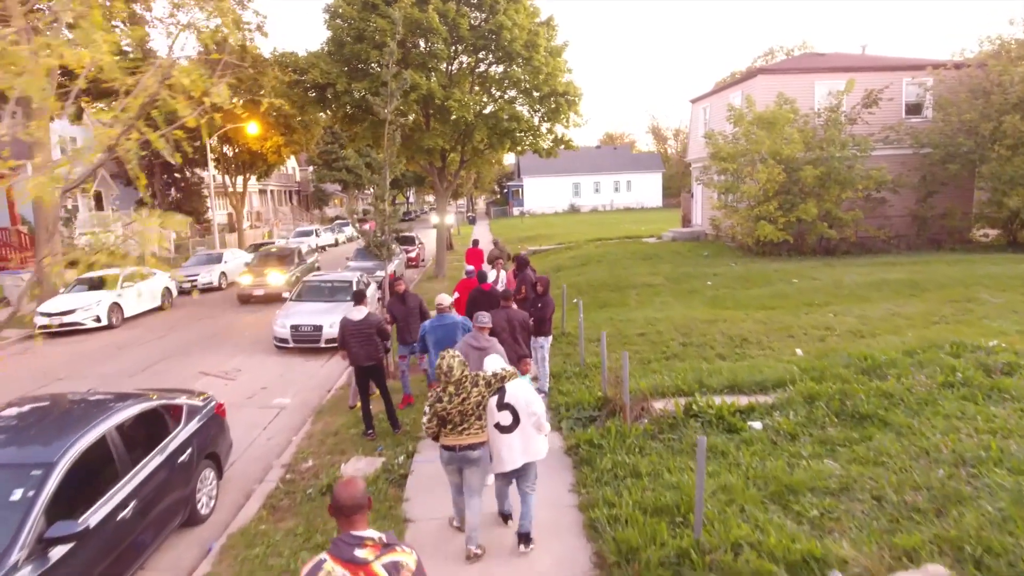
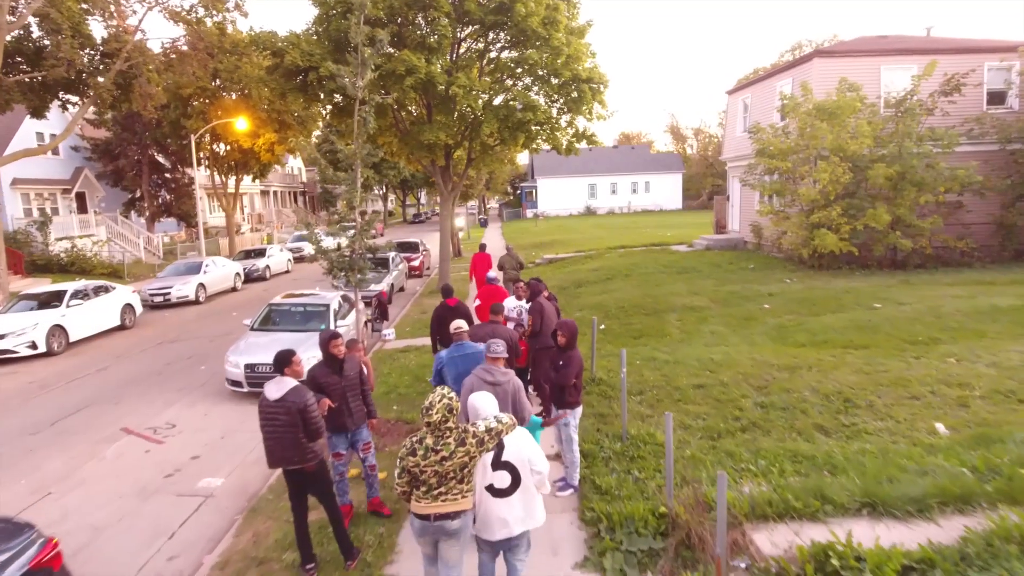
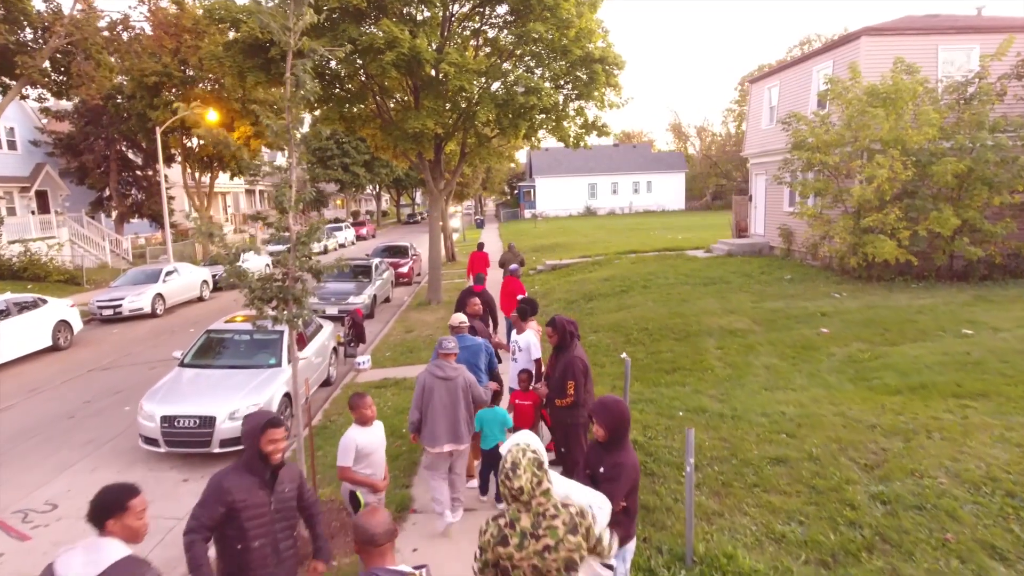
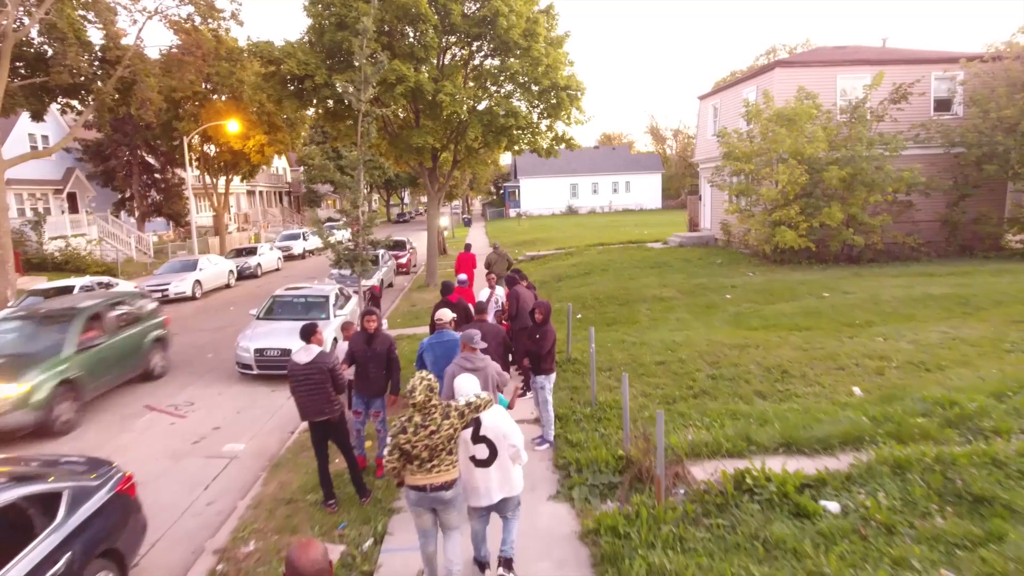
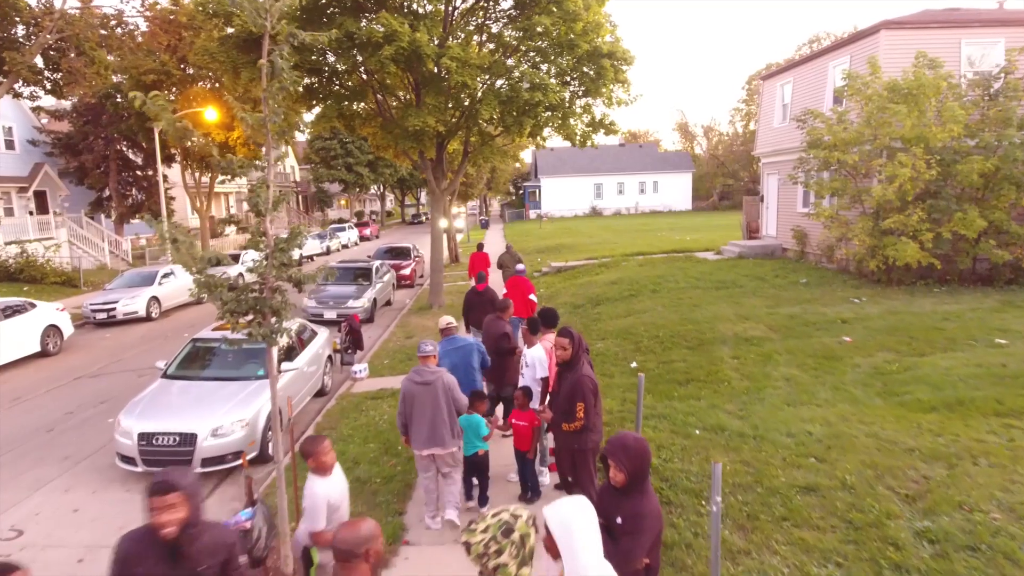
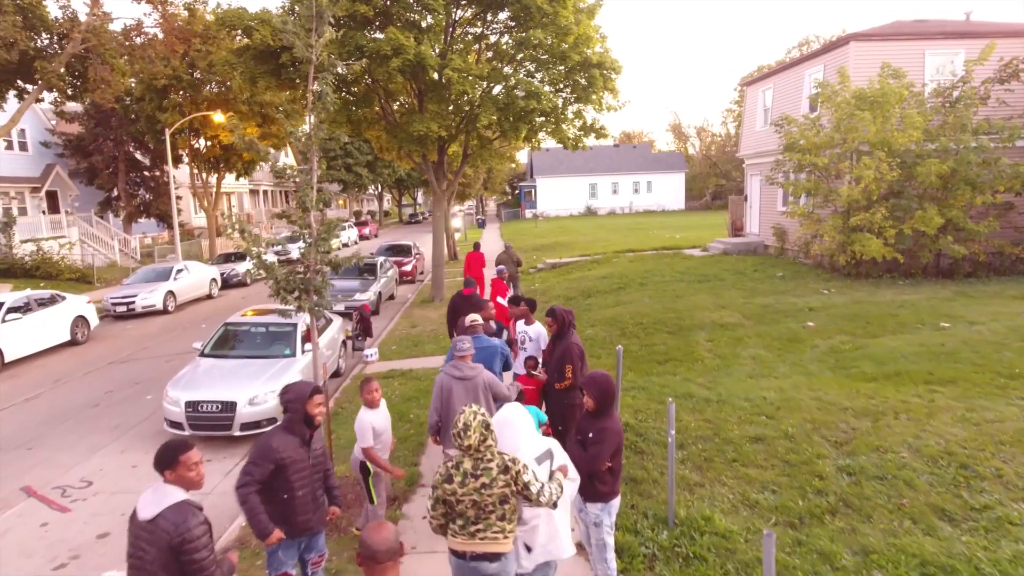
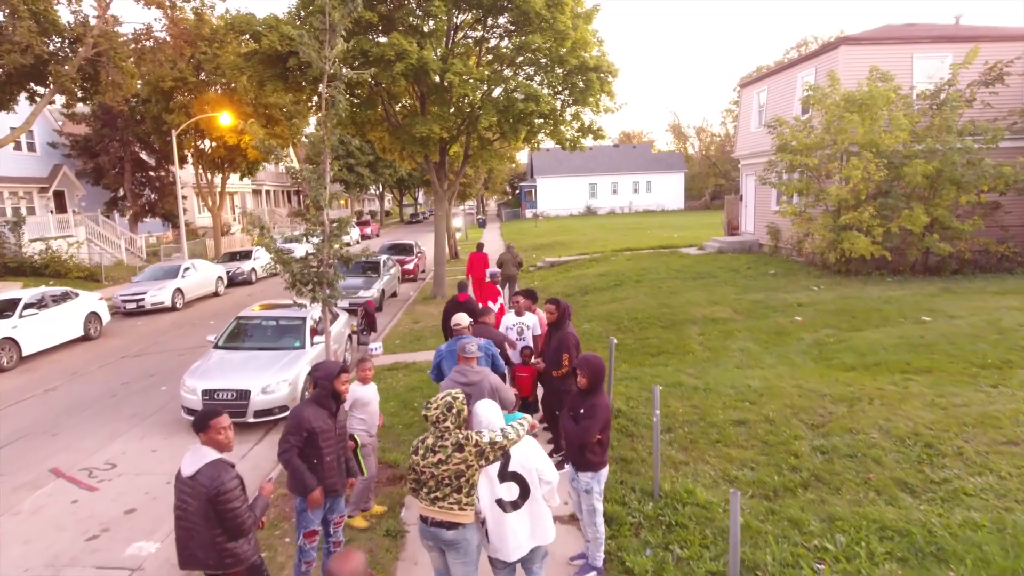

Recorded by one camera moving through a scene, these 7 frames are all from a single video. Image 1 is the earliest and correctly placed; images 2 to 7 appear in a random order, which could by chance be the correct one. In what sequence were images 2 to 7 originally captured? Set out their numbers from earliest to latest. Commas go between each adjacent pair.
4, 2, 7, 6, 3, 5
